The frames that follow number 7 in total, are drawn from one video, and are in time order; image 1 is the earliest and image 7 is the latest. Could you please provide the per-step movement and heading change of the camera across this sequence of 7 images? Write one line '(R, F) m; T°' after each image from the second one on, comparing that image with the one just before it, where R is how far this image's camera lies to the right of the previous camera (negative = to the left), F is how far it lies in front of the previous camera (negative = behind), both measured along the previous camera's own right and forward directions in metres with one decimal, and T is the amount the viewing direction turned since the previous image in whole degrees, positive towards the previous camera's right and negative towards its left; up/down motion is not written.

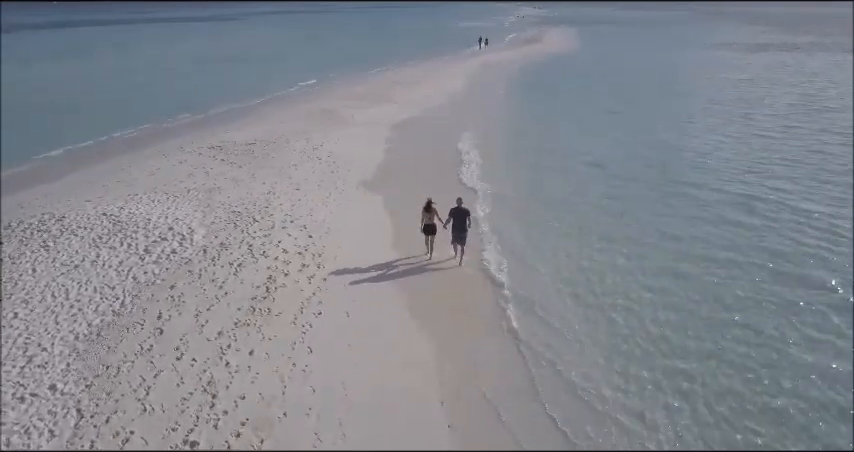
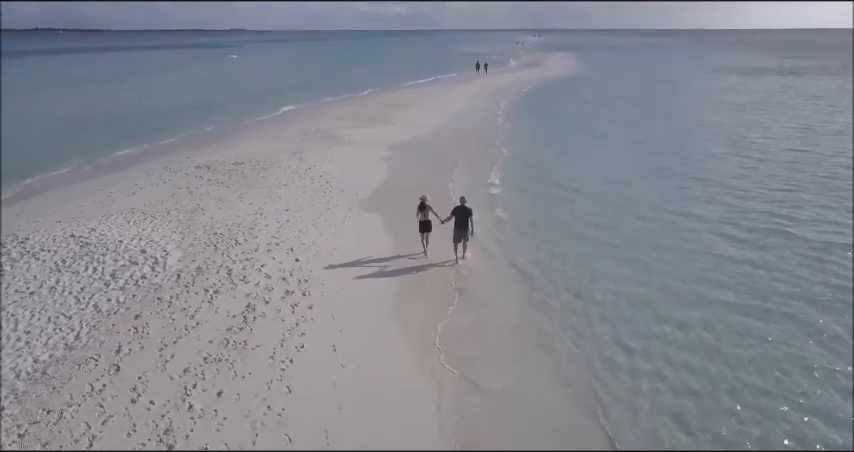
(0.0, +0.8) m; 0°
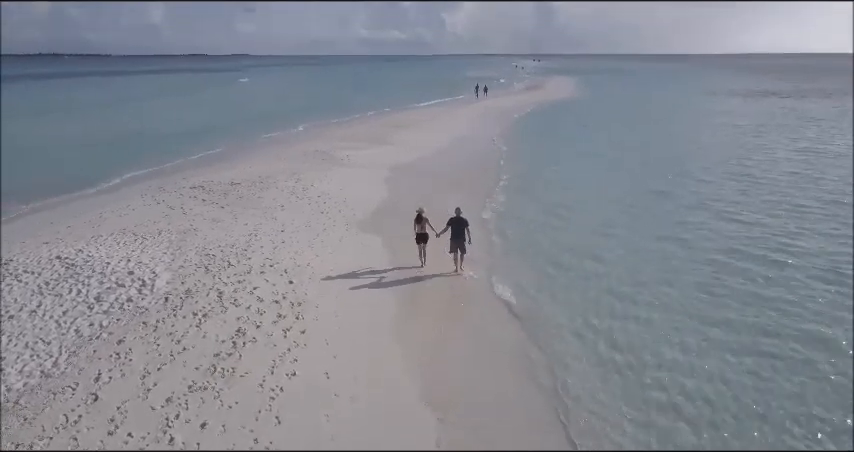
(0.0, +0.3) m; 0°
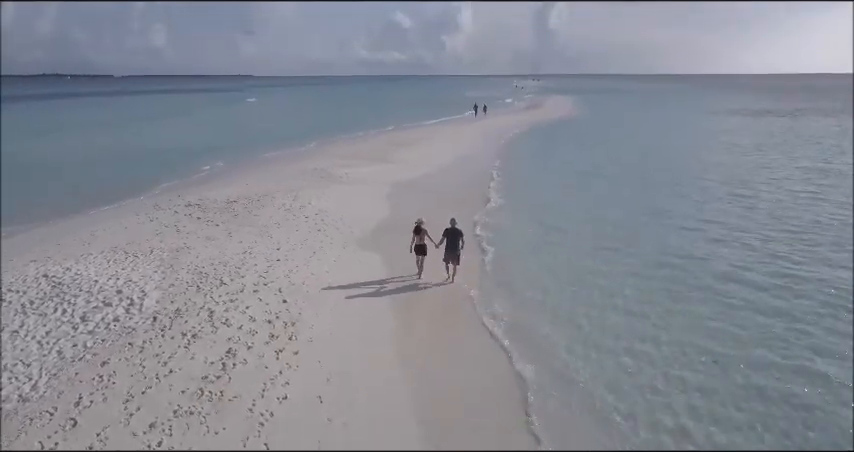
(0.0, +0.2) m; 0°
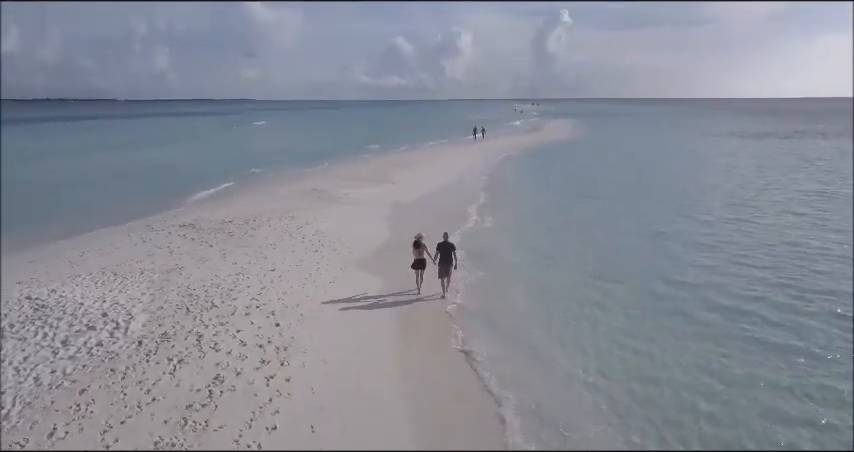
(0.0, +0.3) m; 0°
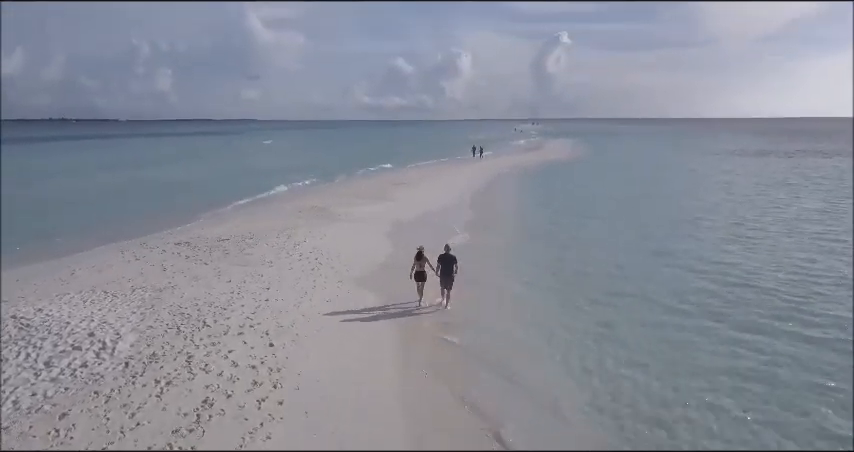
(0.0, +0.2) m; 0°
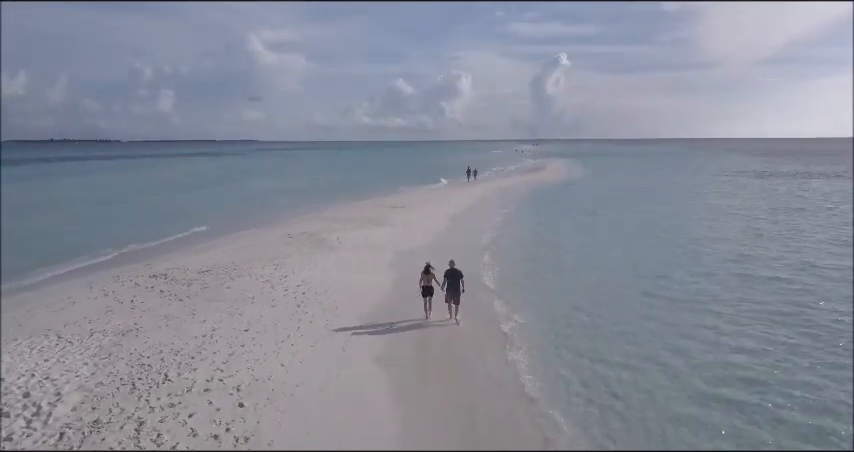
(0.0, +1.0) m; 0°
